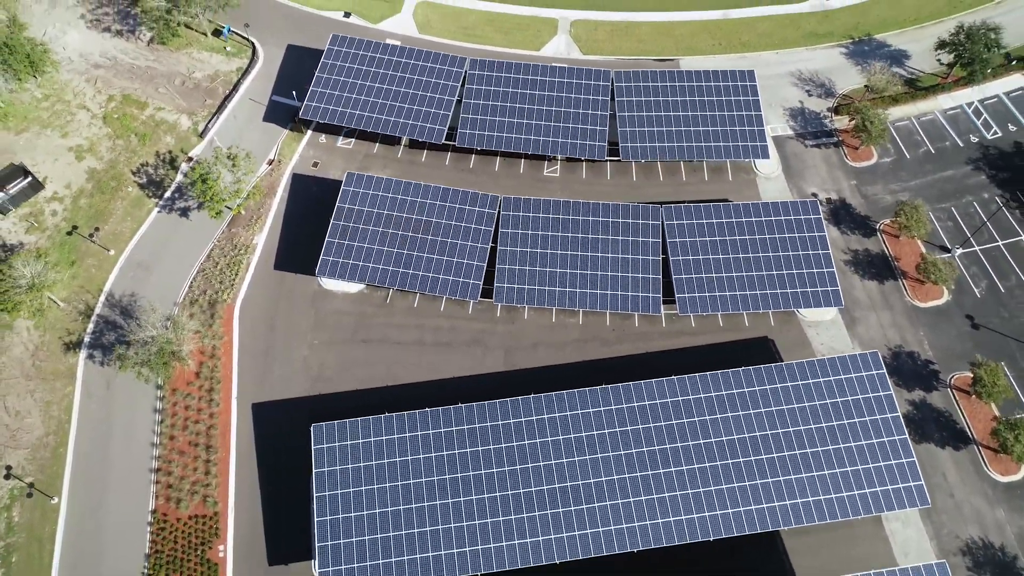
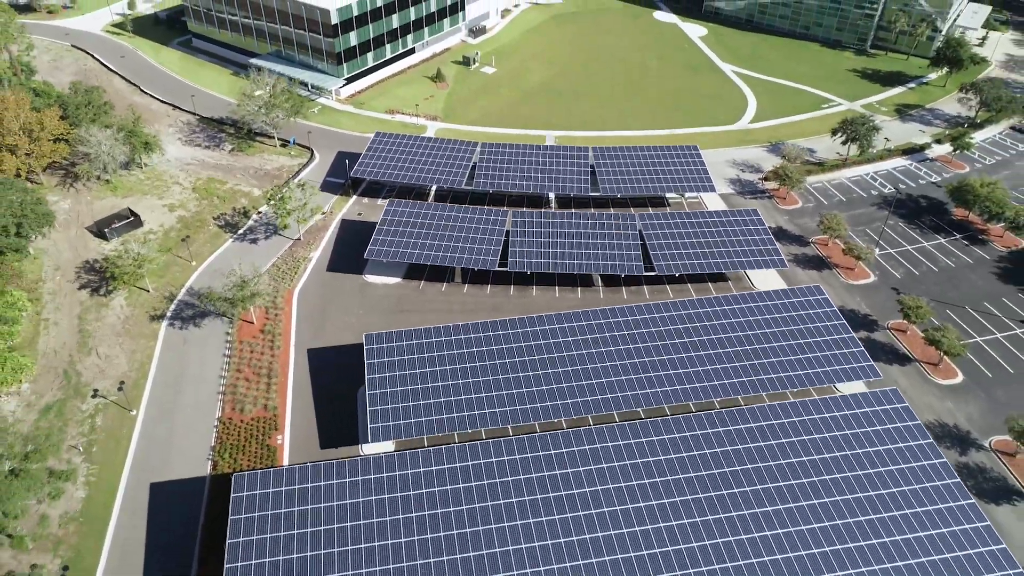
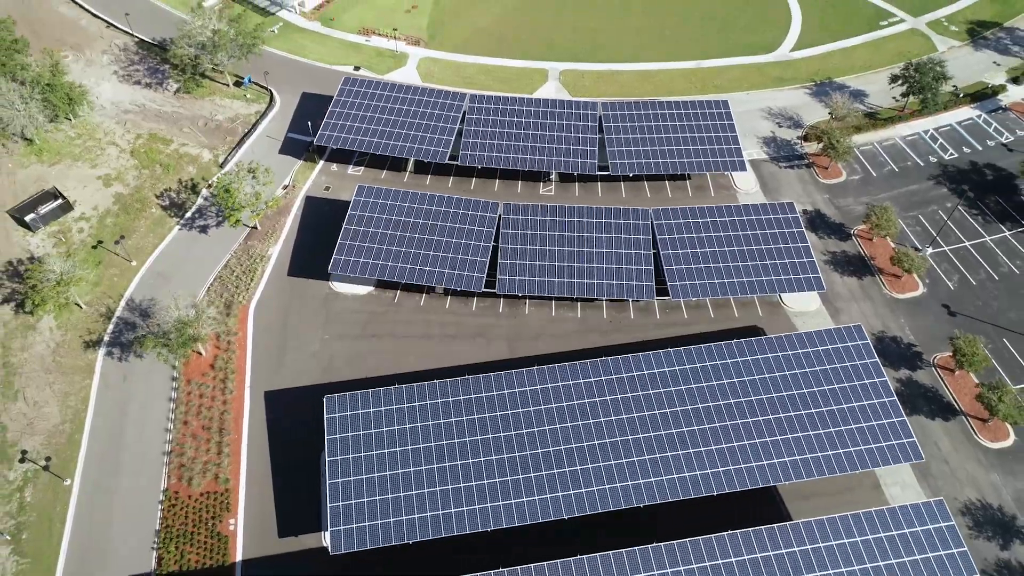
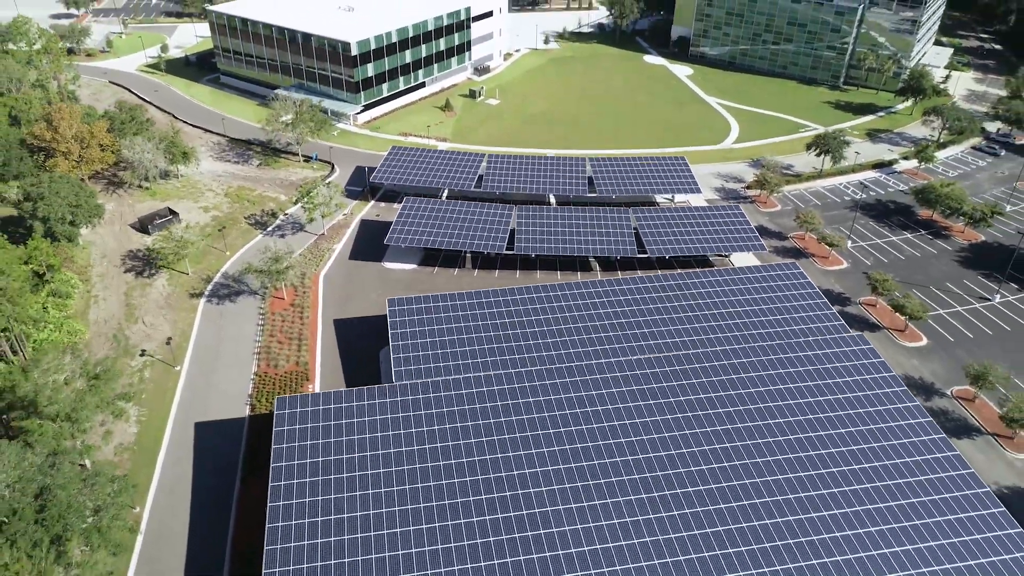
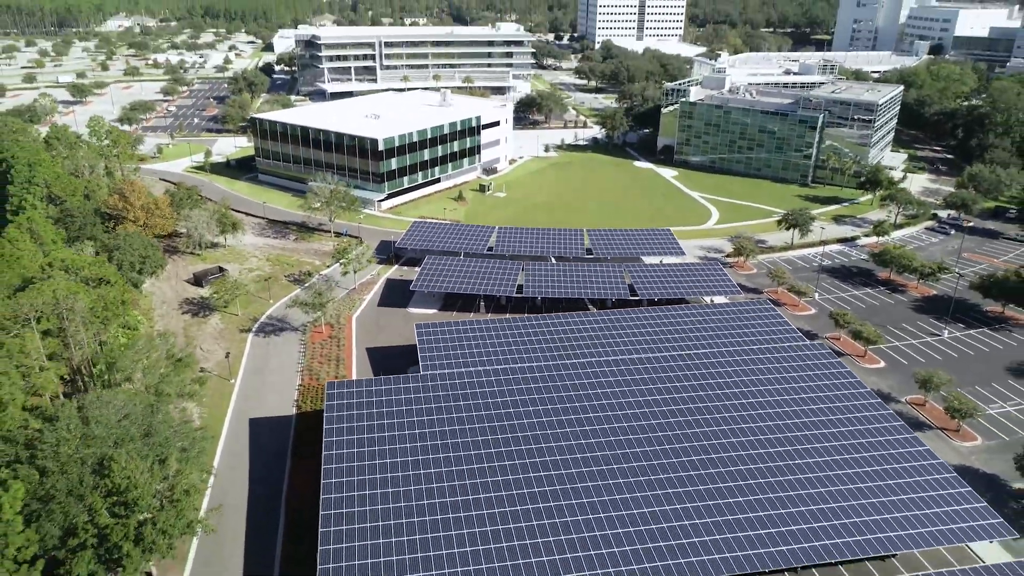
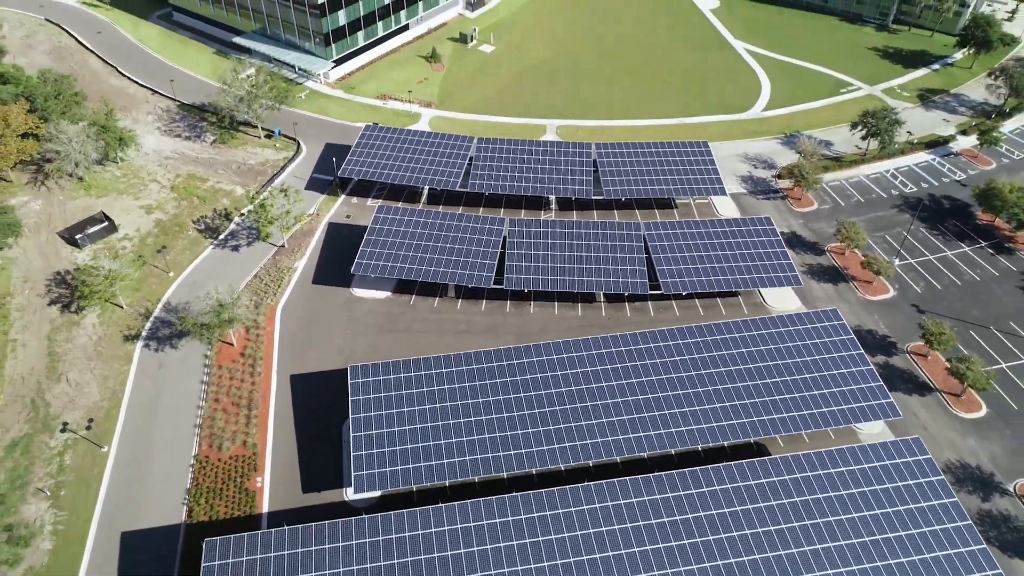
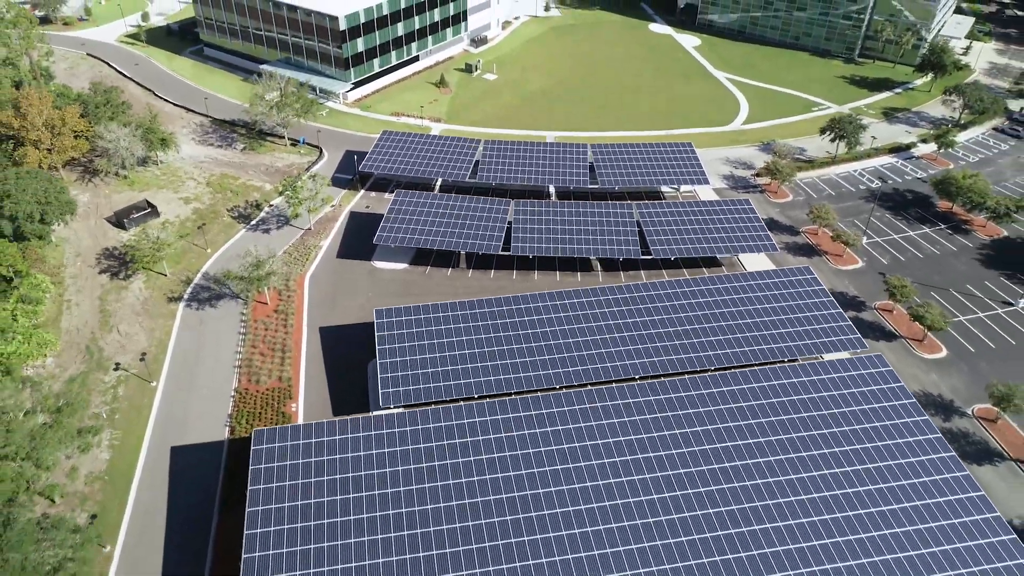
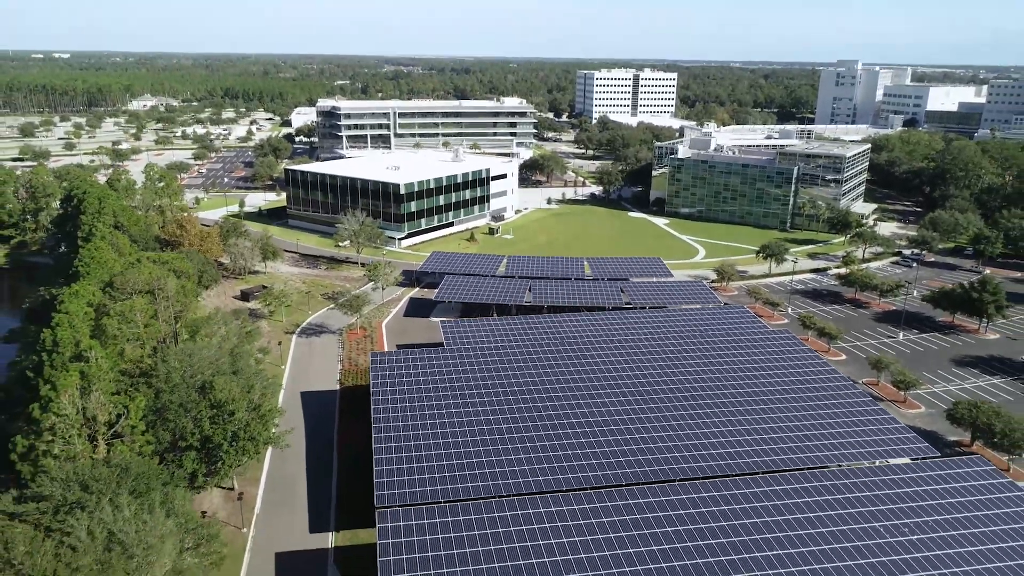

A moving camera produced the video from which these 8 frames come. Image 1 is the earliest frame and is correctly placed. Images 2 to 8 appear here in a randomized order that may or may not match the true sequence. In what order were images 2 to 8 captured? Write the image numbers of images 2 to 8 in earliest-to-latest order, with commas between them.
3, 6, 2, 7, 4, 5, 8
